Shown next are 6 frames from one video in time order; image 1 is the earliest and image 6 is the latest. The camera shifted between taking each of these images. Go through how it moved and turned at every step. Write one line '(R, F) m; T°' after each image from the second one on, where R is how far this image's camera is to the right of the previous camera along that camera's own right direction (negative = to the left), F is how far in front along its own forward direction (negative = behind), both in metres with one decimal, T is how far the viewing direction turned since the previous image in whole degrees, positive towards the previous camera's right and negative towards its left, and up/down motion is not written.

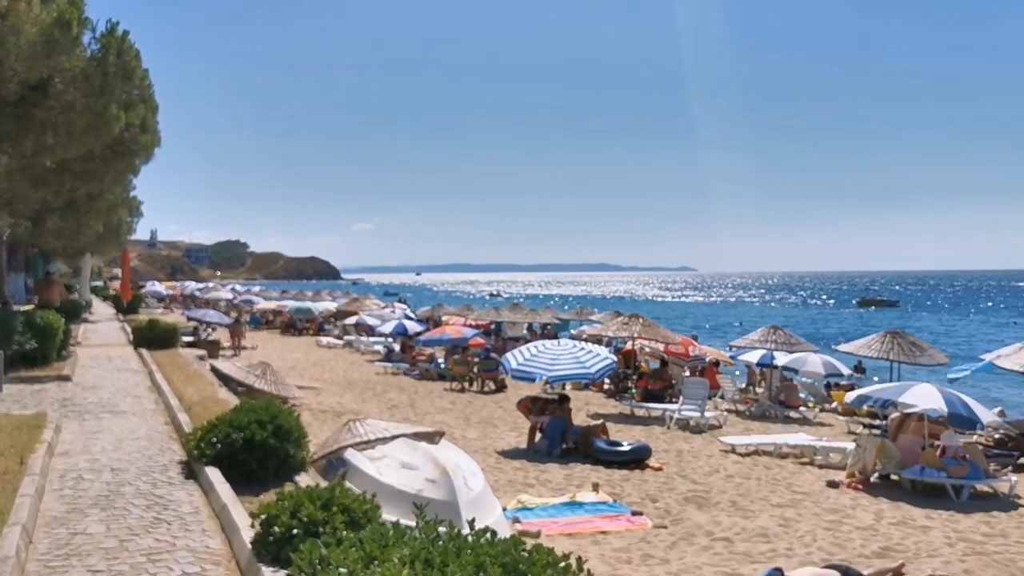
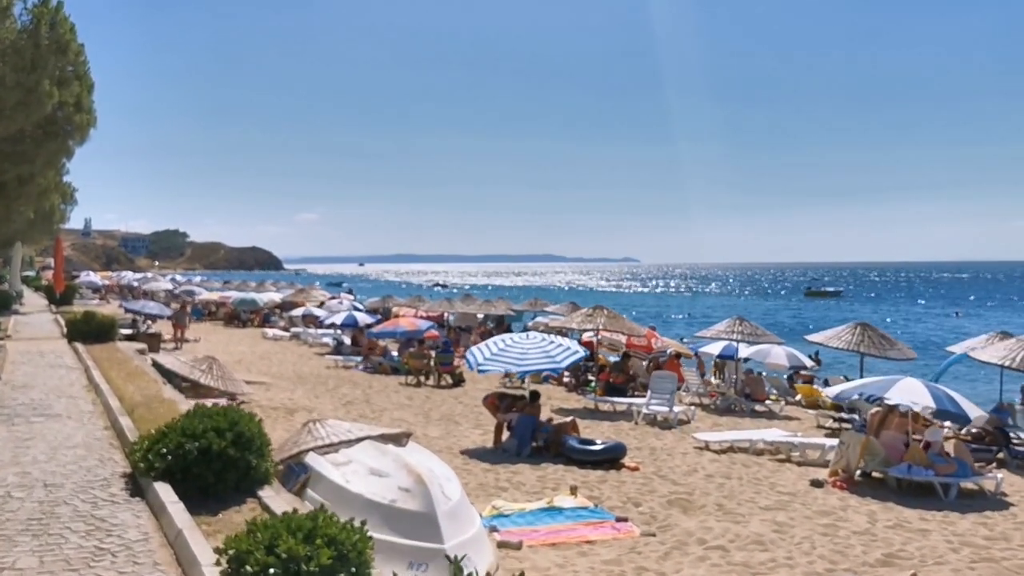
(-0.3, +0.6) m; +4°
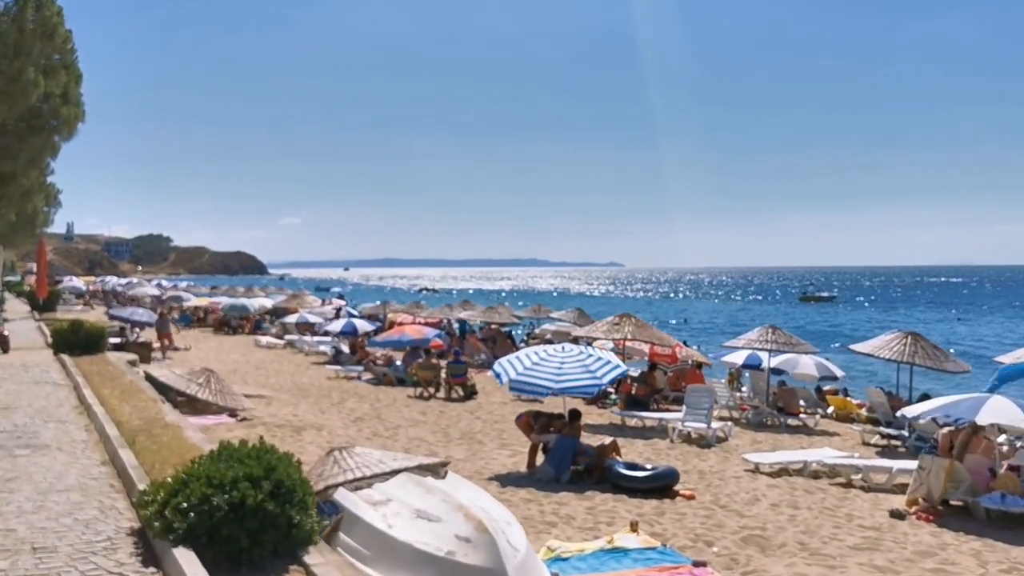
(-0.6, +1.0) m; +1°
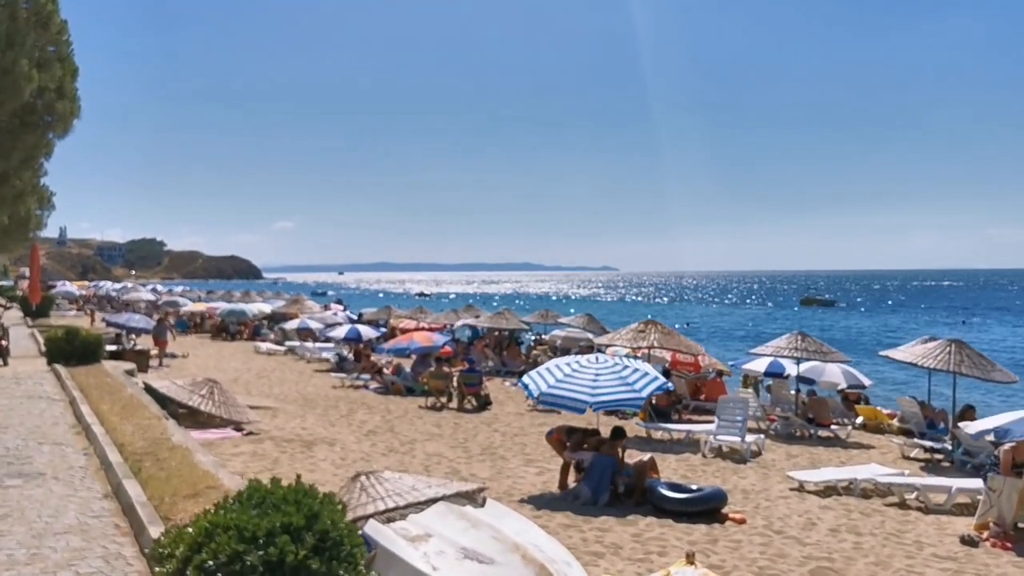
(-0.4, +0.7) m; 0°
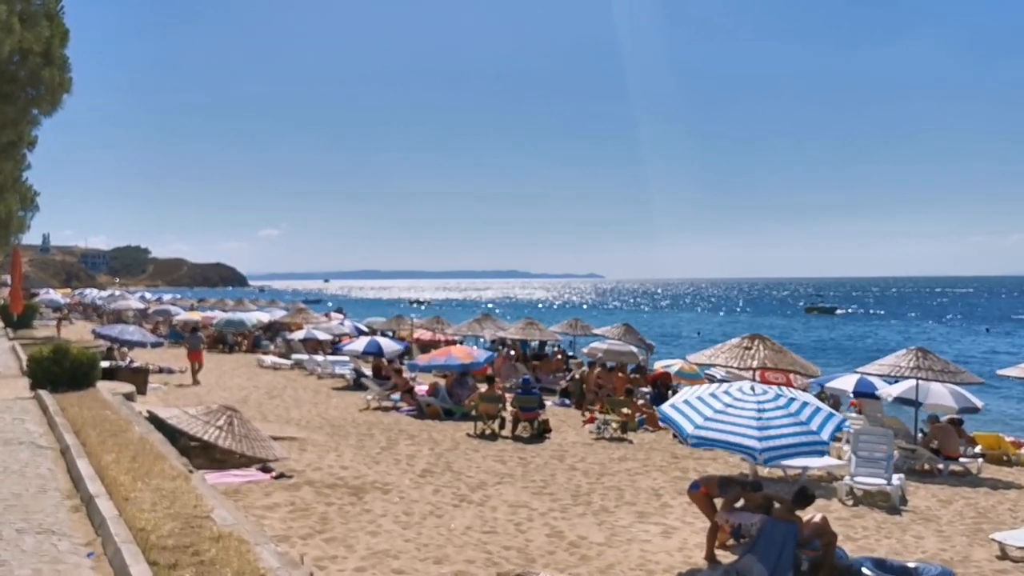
(-1.3, +2.3) m; +1°
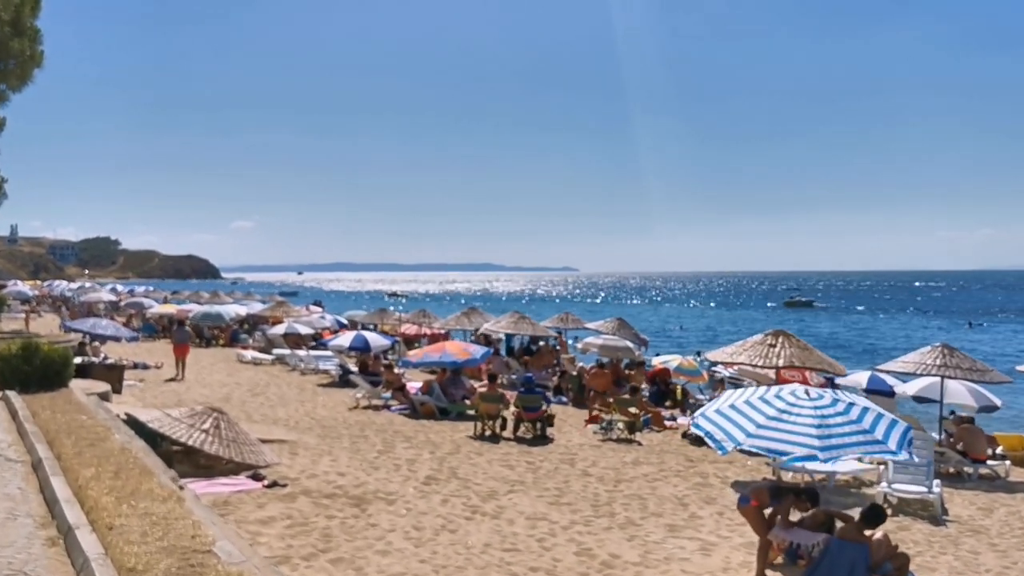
(-0.4, +0.8) m; +2°
